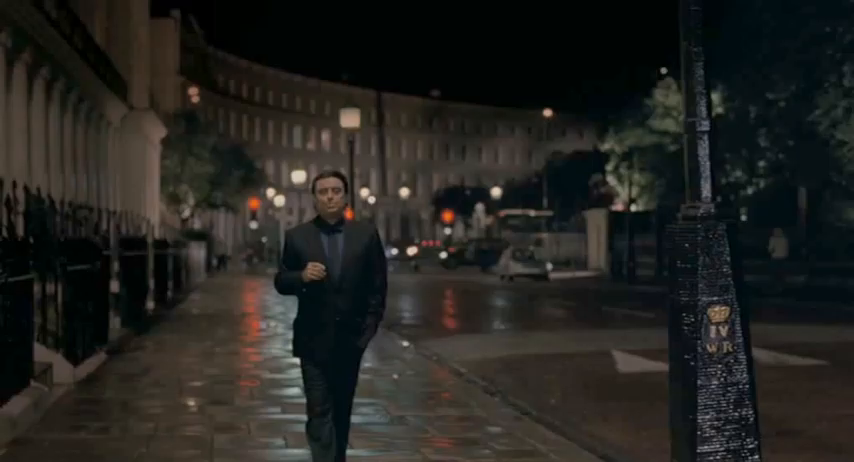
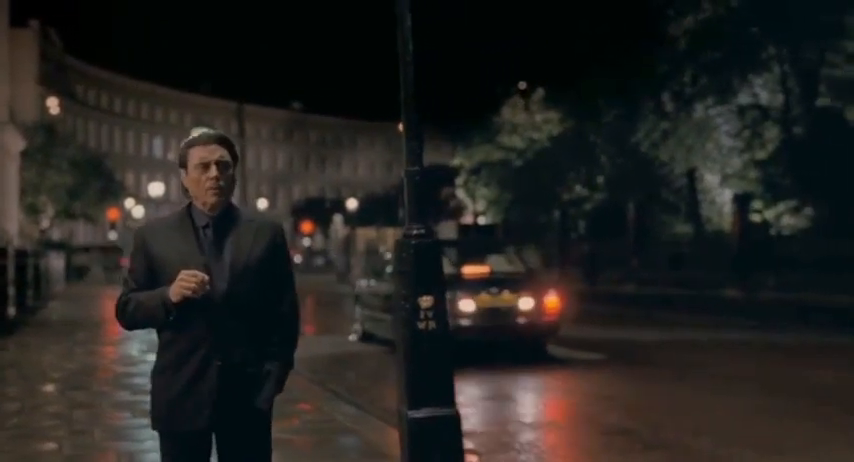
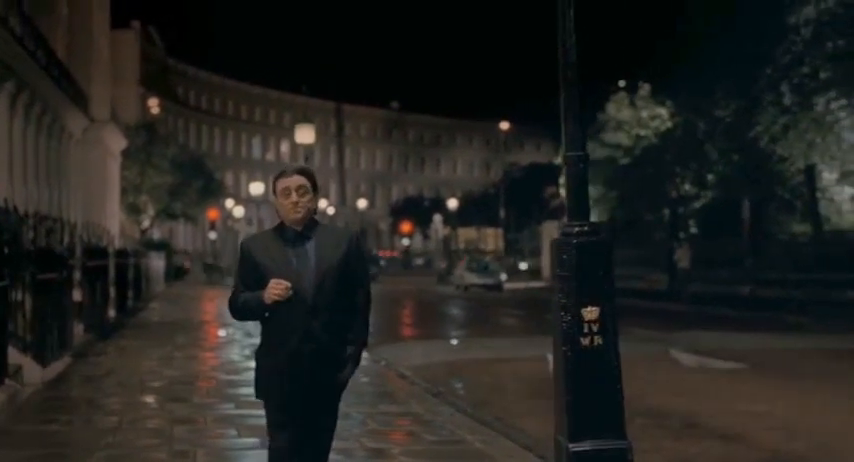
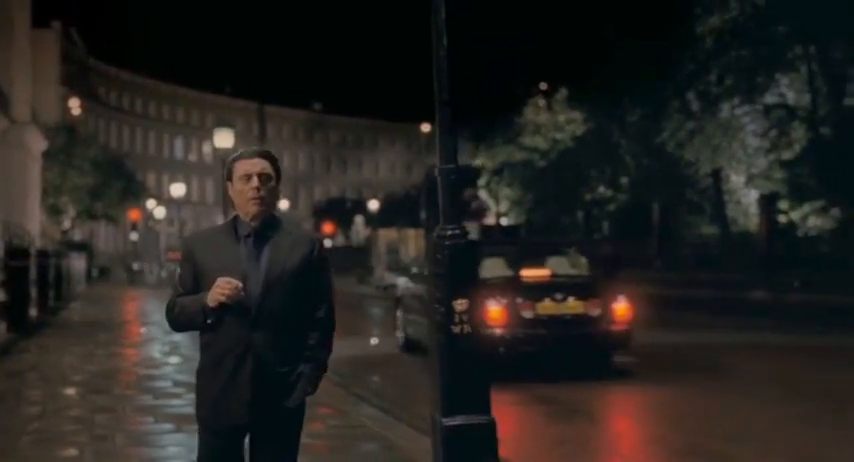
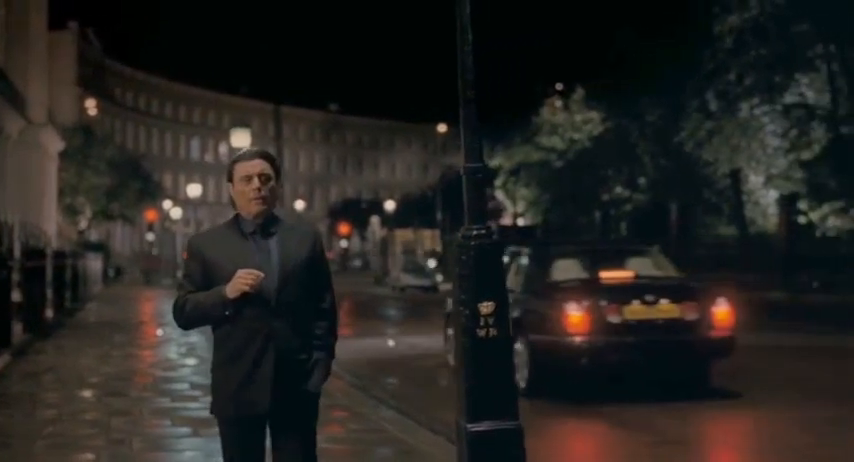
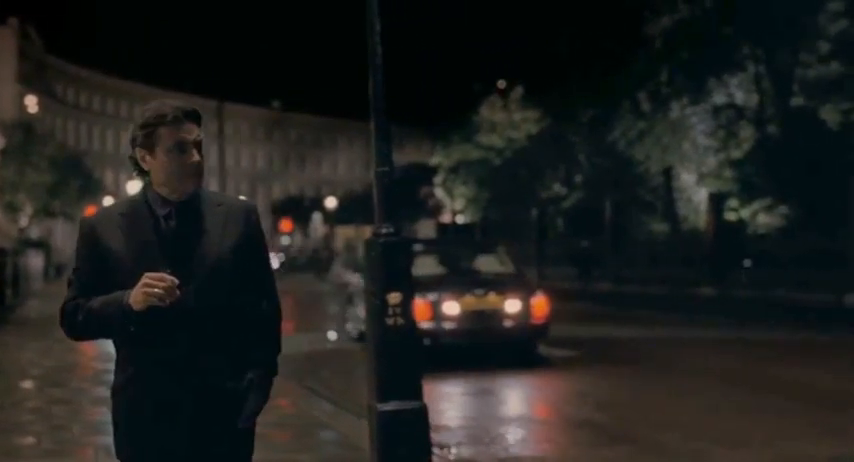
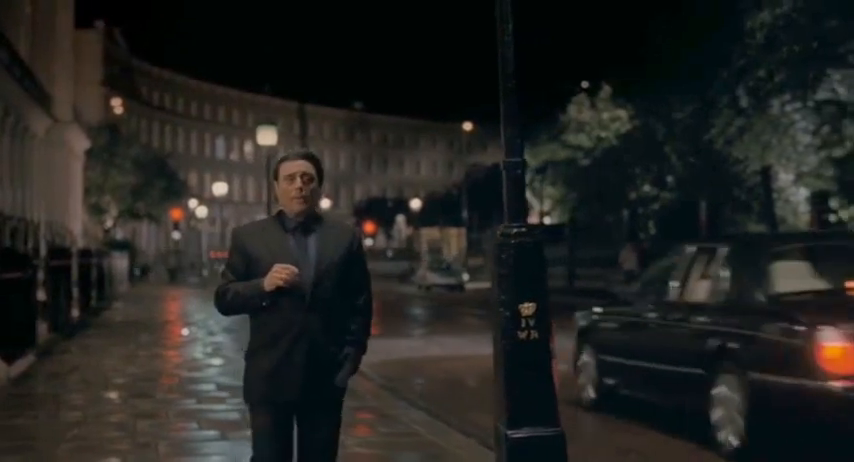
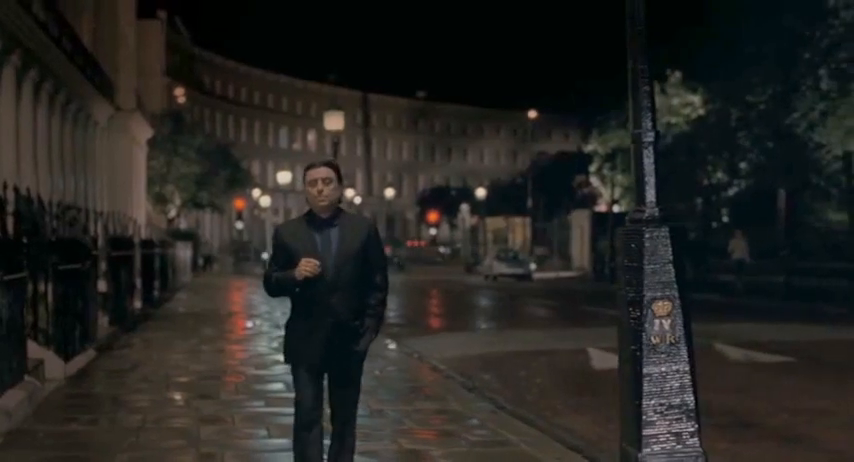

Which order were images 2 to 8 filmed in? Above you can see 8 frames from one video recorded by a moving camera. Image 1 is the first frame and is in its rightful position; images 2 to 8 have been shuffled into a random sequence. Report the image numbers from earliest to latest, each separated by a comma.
8, 3, 7, 5, 4, 2, 6
